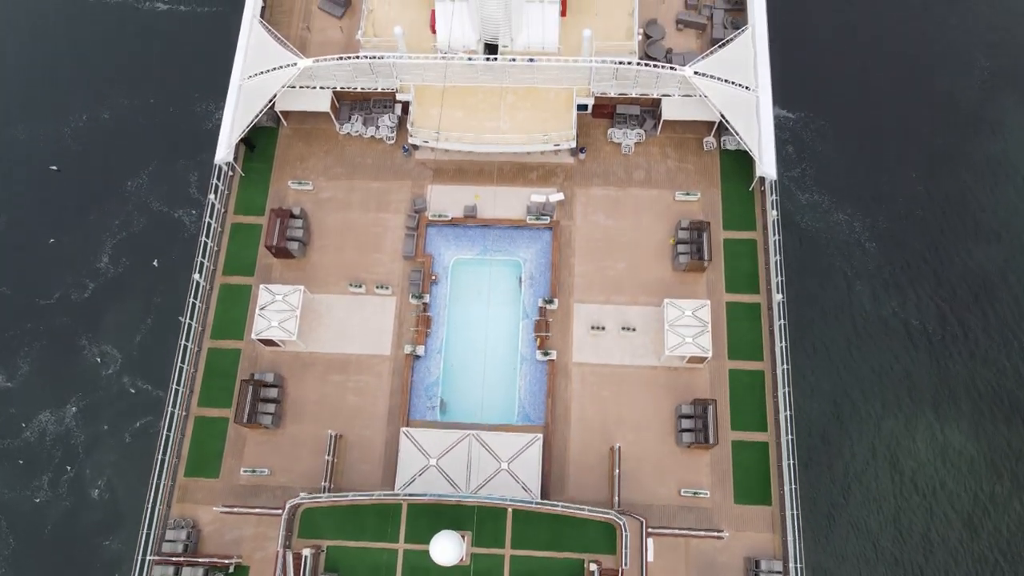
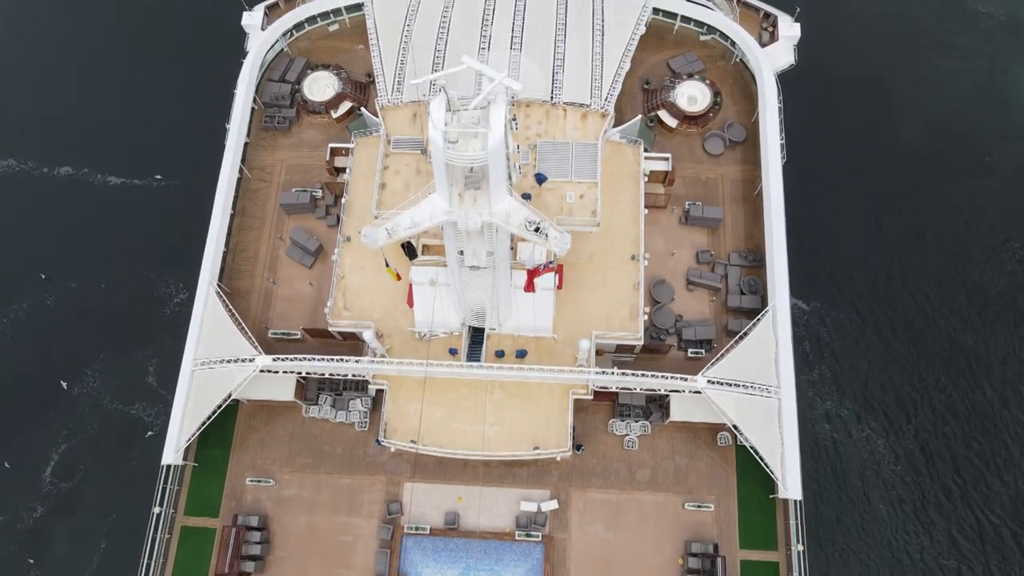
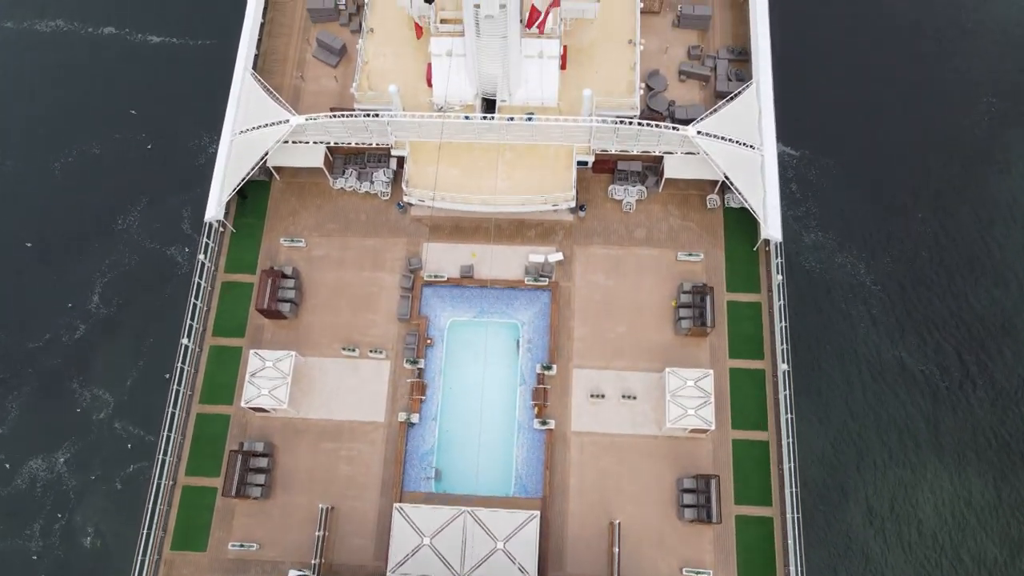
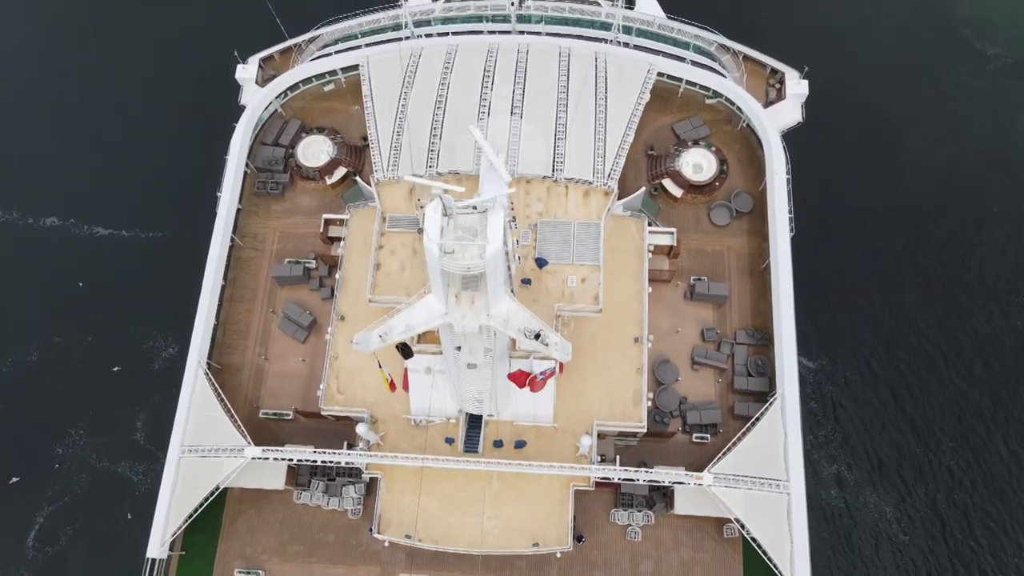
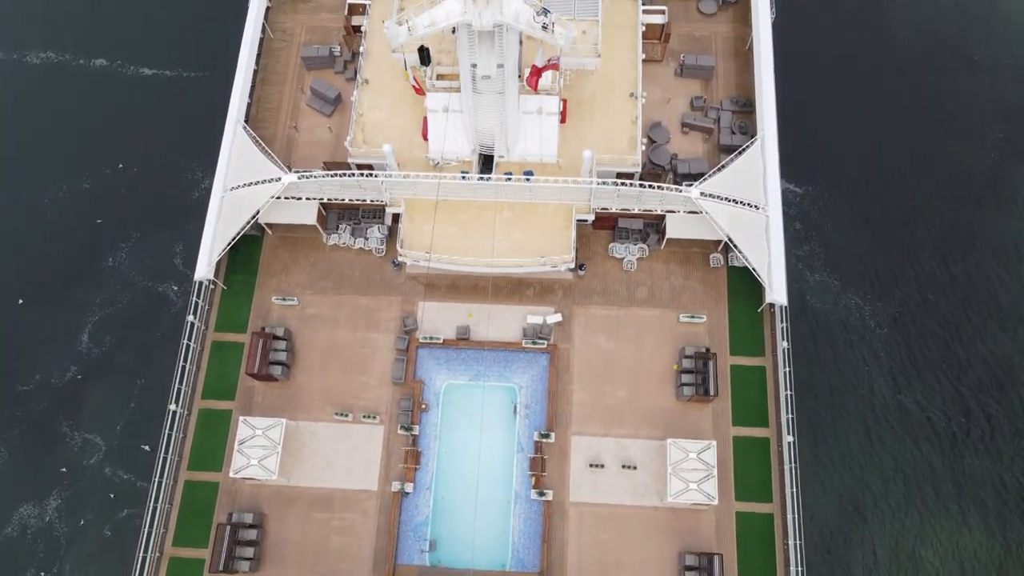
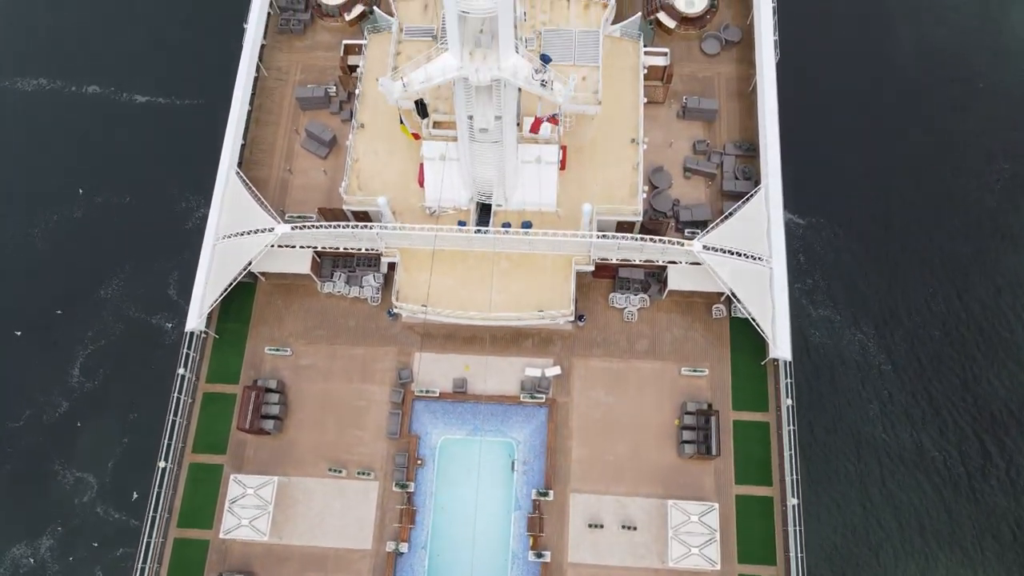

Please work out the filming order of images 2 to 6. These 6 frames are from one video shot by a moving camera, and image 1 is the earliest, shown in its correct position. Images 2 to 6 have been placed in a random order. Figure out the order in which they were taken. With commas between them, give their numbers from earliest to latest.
3, 5, 6, 2, 4
